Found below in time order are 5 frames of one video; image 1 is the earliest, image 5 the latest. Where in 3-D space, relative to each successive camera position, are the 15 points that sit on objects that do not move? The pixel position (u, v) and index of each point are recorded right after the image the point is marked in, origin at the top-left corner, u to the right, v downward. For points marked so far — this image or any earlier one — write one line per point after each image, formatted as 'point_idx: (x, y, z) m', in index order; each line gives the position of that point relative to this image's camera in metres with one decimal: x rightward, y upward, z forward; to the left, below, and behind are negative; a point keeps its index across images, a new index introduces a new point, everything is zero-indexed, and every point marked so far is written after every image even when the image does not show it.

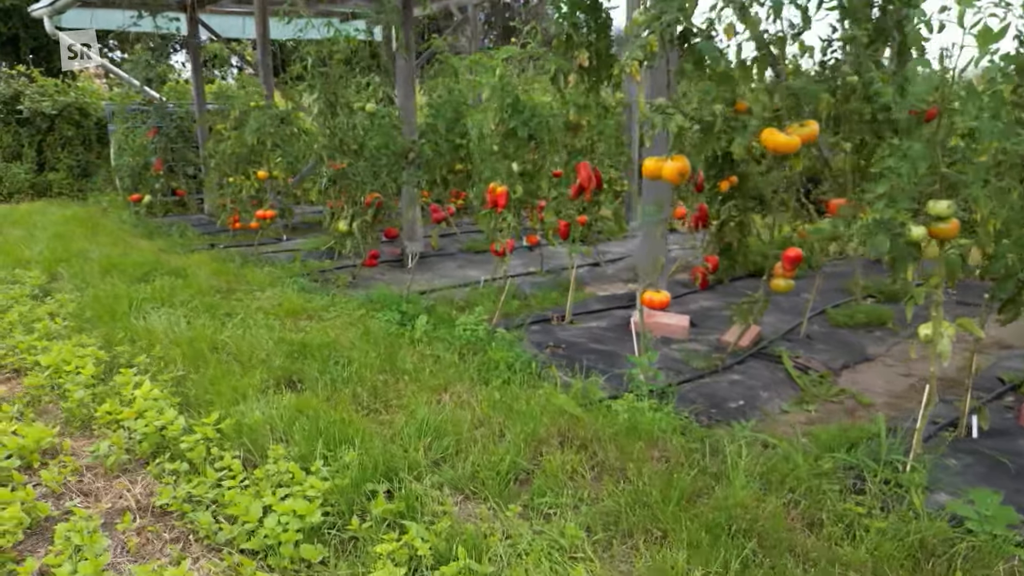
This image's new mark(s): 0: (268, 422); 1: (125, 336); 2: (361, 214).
0: (-0.7, -0.4, +2.3) m
1: (-1.7, -0.2, +3.4) m
2: (-0.9, +0.4, +4.7) m
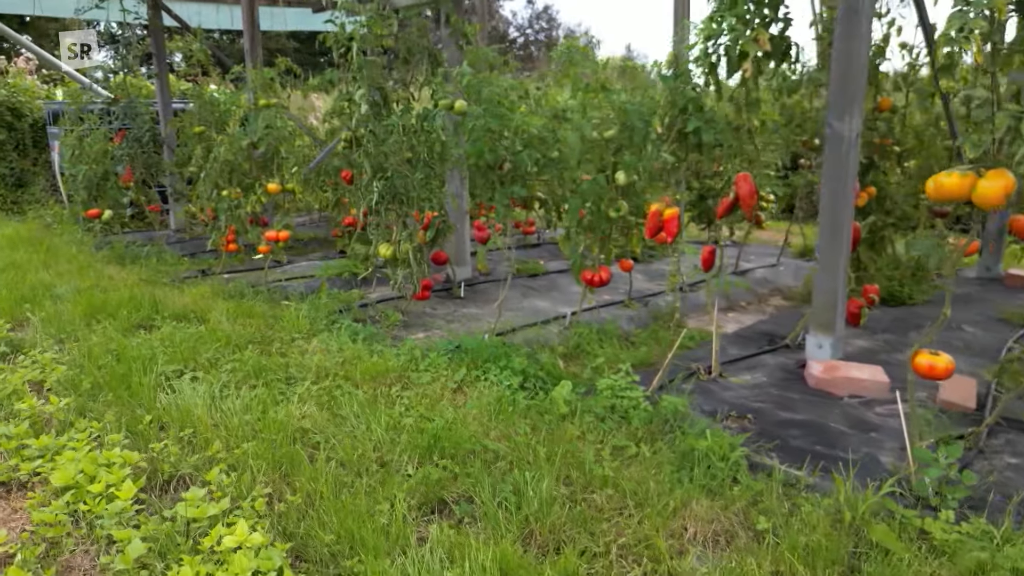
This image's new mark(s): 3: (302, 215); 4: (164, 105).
0: (-0.1, -0.6, +1.5) m
1: (-1.1, -0.4, +2.4) m
2: (-0.5, +0.3, +3.8) m
3: (-1.7, +0.6, +6.5) m
4: (-2.9, +1.5, +6.6) m
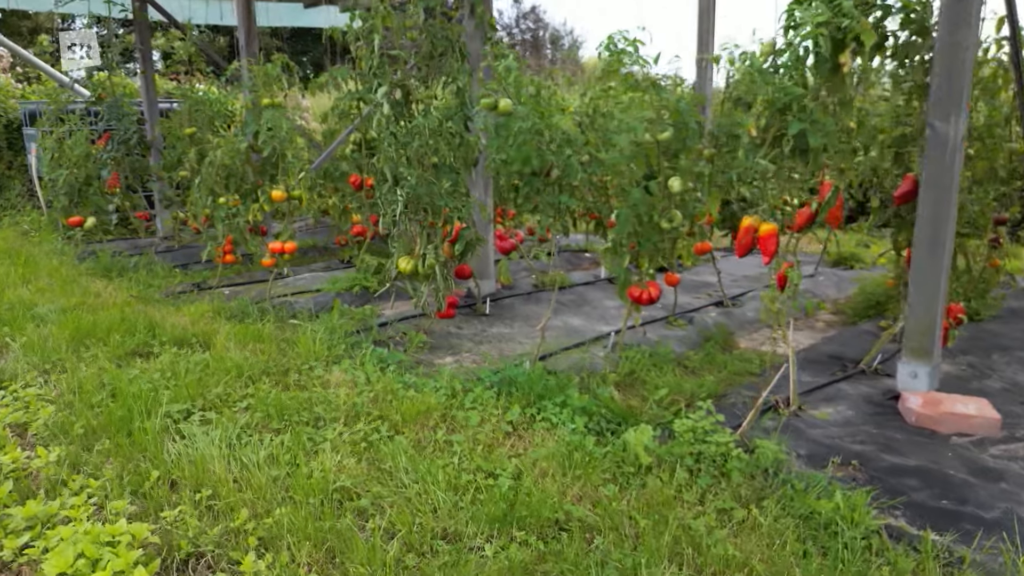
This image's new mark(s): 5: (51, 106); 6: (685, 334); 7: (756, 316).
0: (+0.1, -0.7, +1.1) m
1: (-0.9, -0.5, +2.0) m
2: (-0.3, +0.2, +3.5) m
3: (-1.6, +0.5, +6.1) m
4: (-2.8, +1.4, +6.1) m
5: (-3.4, +1.3, +5.8) m
6: (+0.8, -0.2, +3.5) m
7: (+1.2, -0.1, +3.9) m
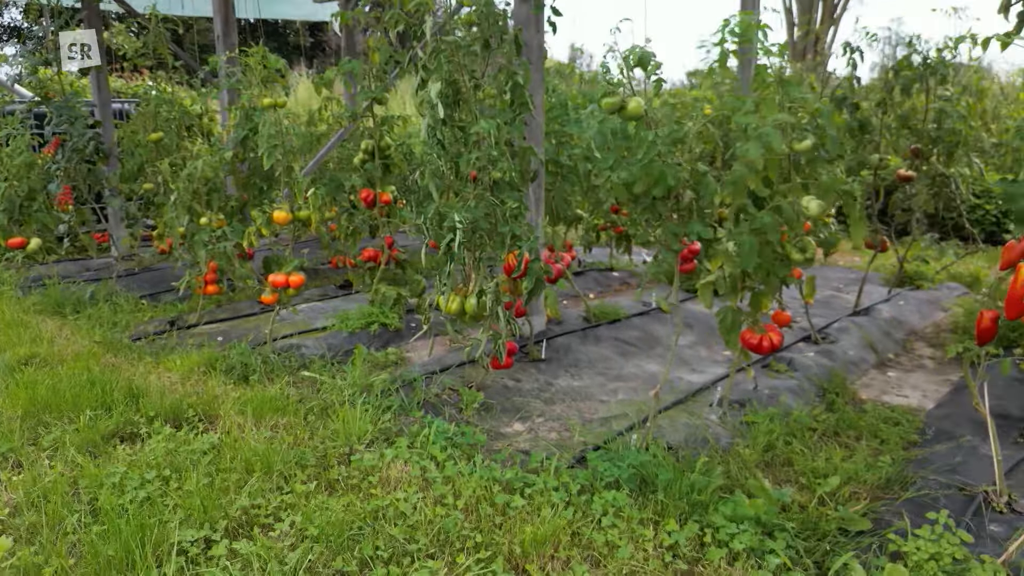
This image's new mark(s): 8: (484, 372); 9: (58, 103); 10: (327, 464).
0: (+0.6, -0.8, +0.5) m
1: (-0.5, -0.7, +1.3) m
2: (0.0, 0.0, +2.8) m
3: (-1.5, +0.3, +5.3) m
4: (-2.7, +1.2, +5.3) m
5: (-3.3, +1.1, +4.9) m
6: (+1.1, -0.3, +2.9) m
7: (+1.5, -0.3, +3.3) m
8: (-0.1, -0.3, +3.0) m
9: (-2.8, +1.1, +4.9) m
10: (-0.5, -0.5, +2.2) m
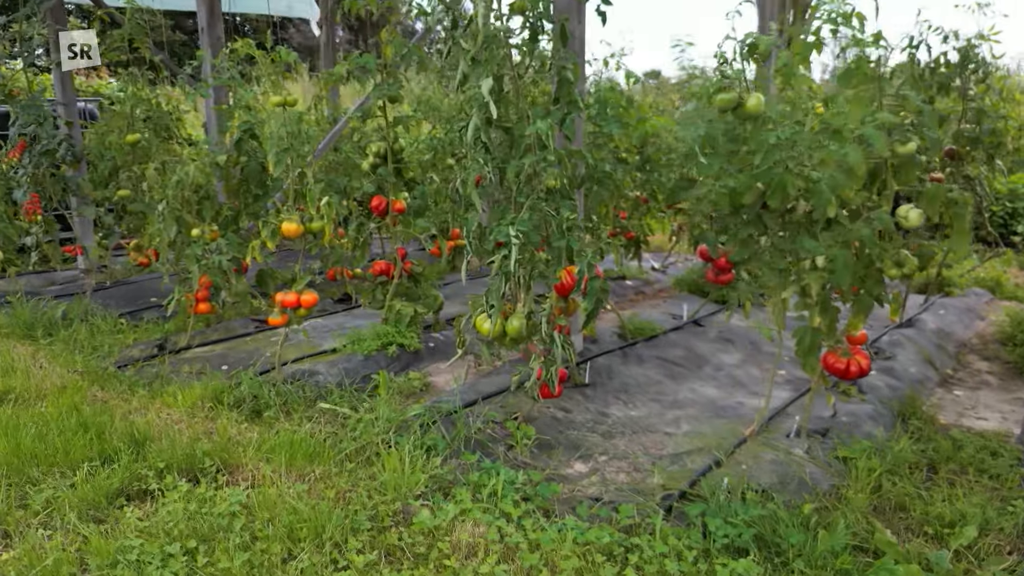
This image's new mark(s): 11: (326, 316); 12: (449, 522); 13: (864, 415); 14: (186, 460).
0: (+0.9, -0.9, +0.2) m
1: (-0.3, -0.7, +1.0) m
2: (+0.1, -0.1, +2.5) m
3: (-1.5, +0.2, +4.9) m
4: (-2.7, +1.1, +4.8) m
5: (-3.2, +1.0, +4.4) m
6: (+1.2, -0.4, +2.6) m
7: (+1.6, -0.3, +3.1) m
8: (+0.1, -0.4, +2.7) m
9: (-2.8, +1.0, +4.4) m
10: (-0.3, -0.6, +1.8) m
11: (-0.9, -0.1, +3.9) m
12: (-0.2, -0.5, +1.8) m
13: (+1.2, -0.4, +2.6) m
14: (-0.9, -0.5, +2.2) m
